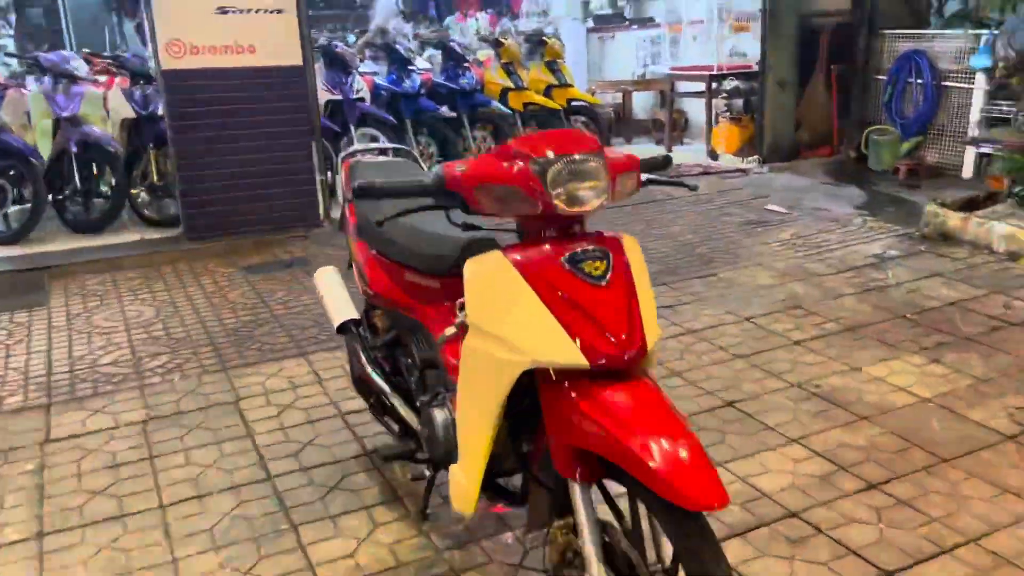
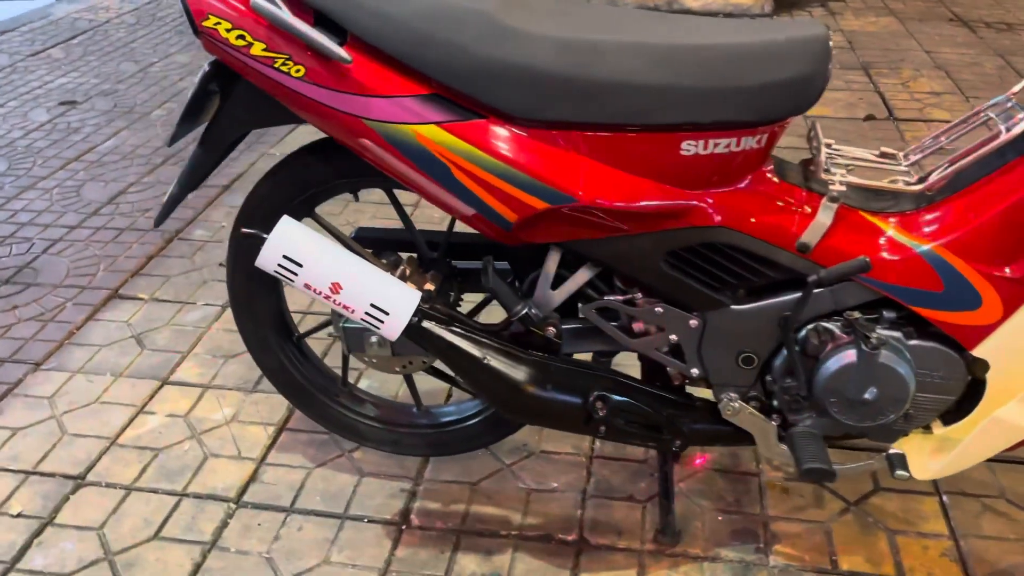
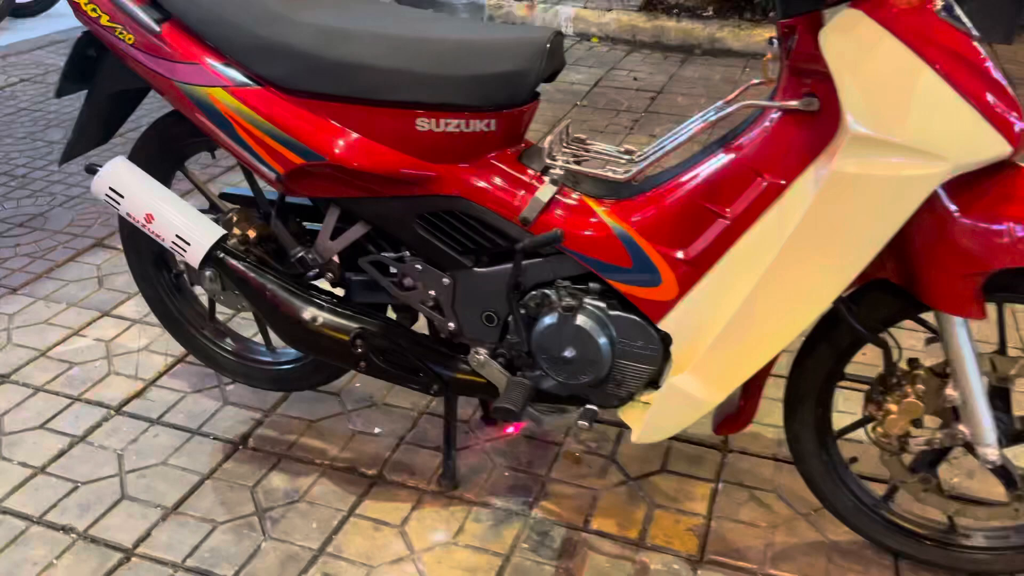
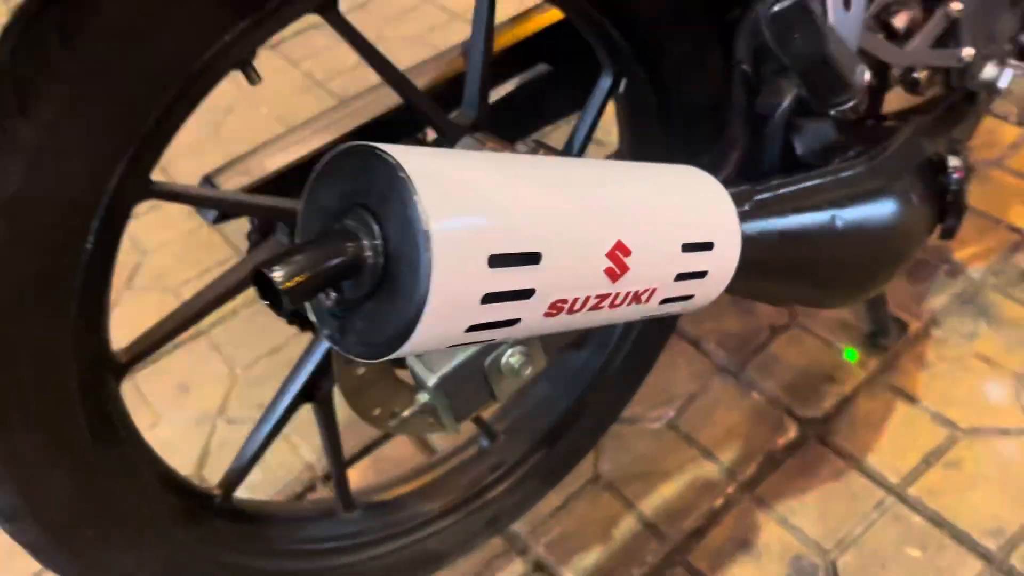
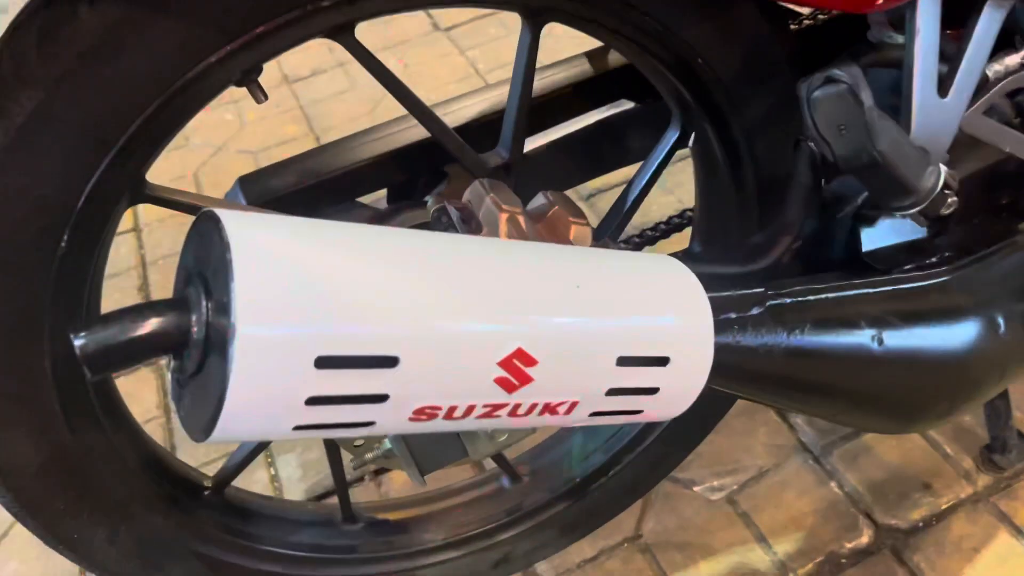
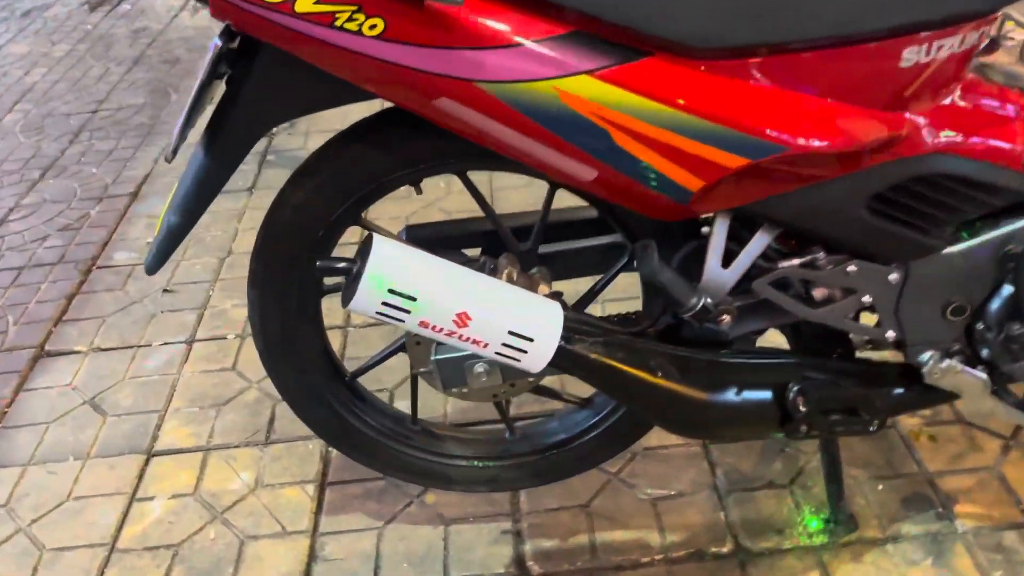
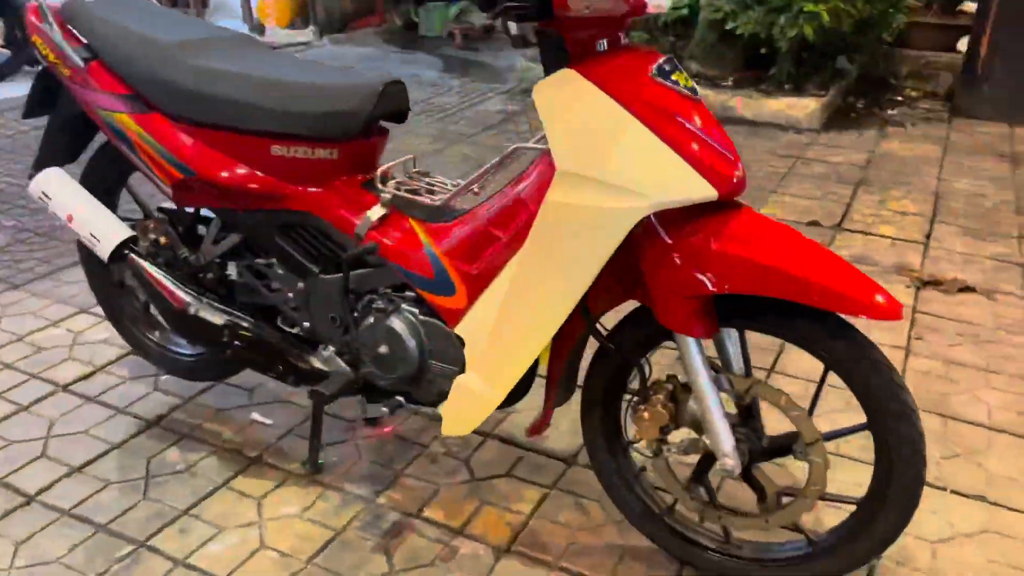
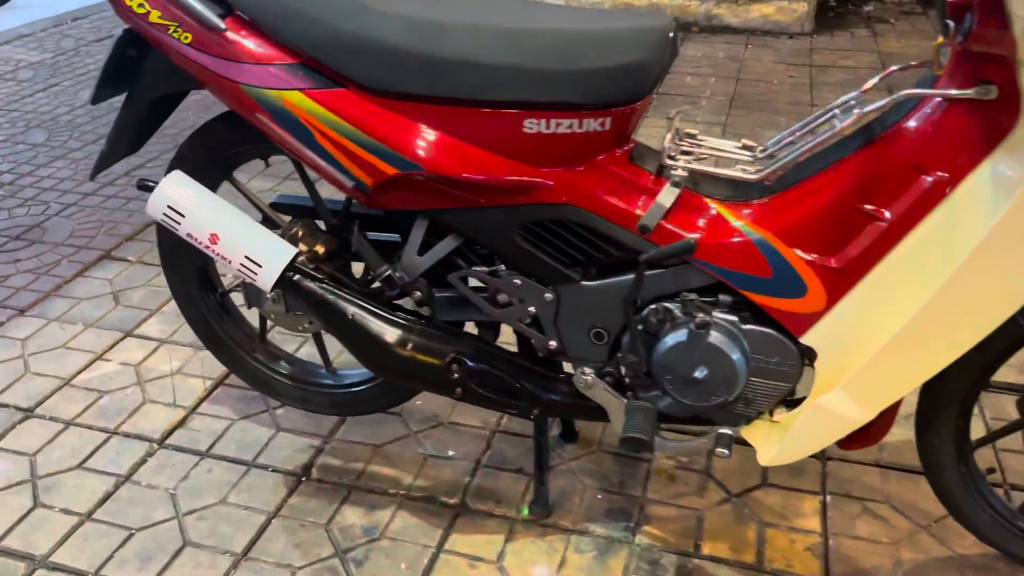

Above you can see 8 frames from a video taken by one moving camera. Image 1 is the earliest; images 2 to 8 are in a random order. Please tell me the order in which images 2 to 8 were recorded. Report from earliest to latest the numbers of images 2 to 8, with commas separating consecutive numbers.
7, 3, 8, 2, 6, 5, 4
